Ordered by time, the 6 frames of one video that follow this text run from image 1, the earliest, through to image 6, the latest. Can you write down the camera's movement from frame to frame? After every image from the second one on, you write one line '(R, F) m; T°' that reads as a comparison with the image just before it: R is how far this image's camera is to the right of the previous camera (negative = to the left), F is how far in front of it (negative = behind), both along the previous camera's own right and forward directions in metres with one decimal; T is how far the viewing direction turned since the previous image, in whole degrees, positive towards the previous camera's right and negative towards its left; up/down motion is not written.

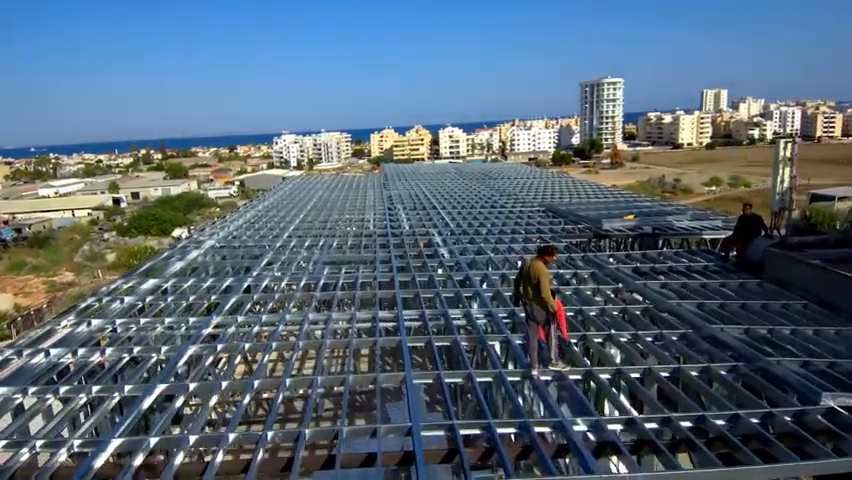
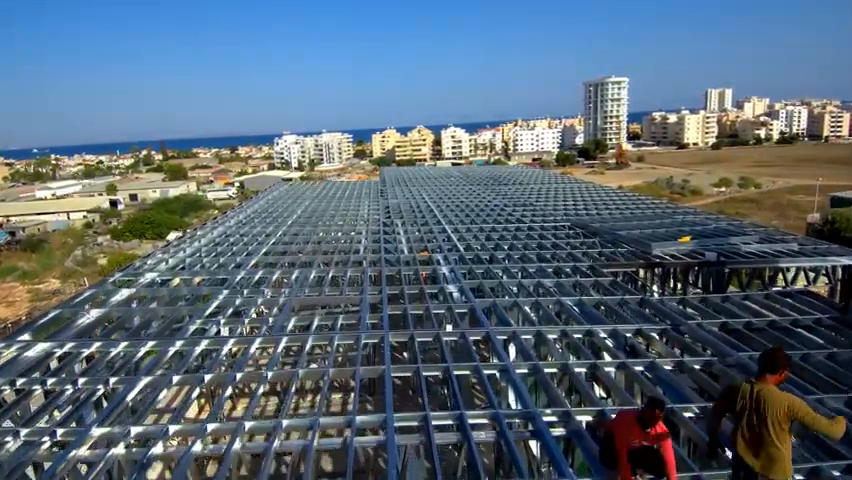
(0.0, +2.5) m; 0°
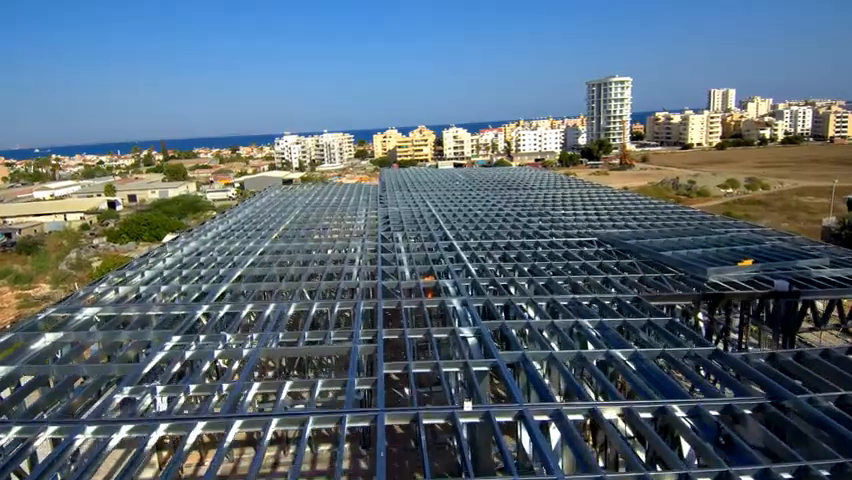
(-0.1, +1.7) m; 0°
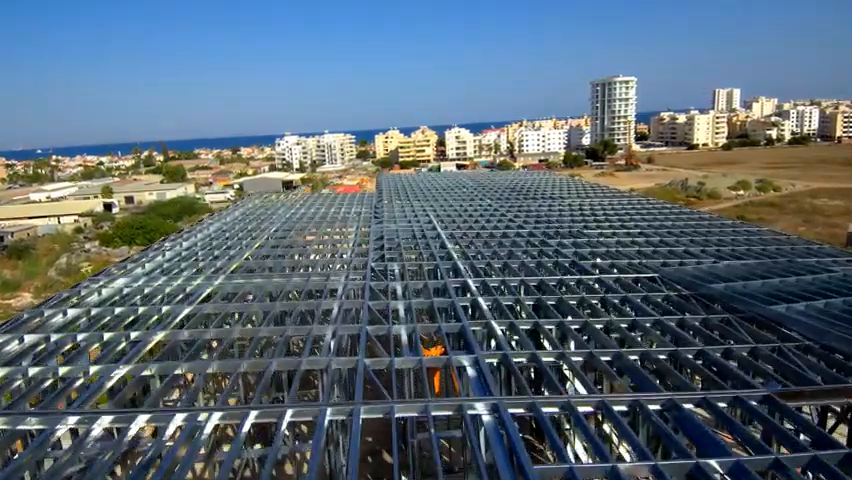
(0.0, +2.8) m; 0°
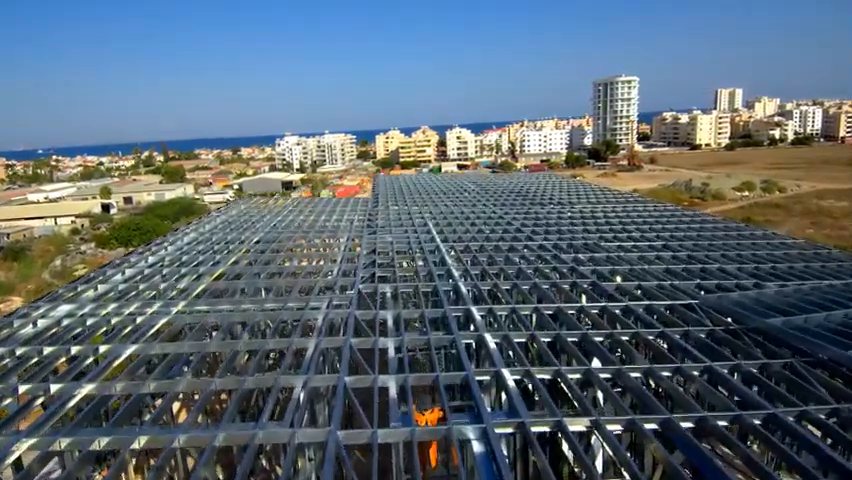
(0.0, +1.3) m; 0°
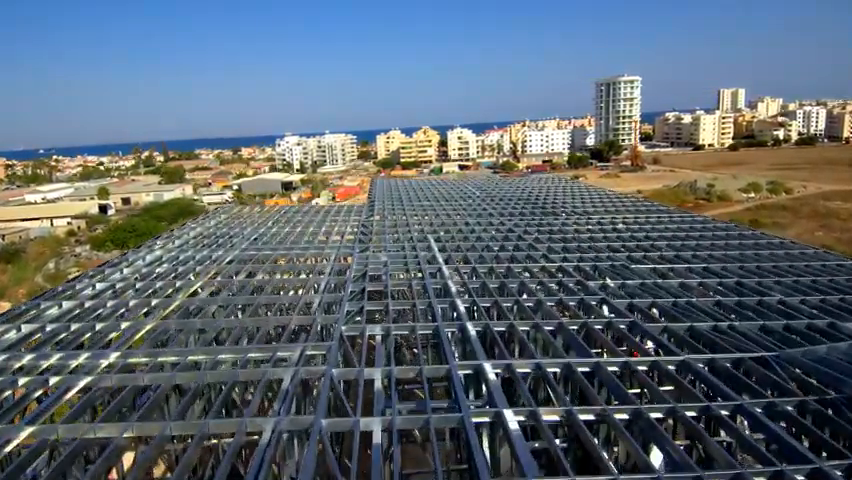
(0.0, +1.6) m; 0°
